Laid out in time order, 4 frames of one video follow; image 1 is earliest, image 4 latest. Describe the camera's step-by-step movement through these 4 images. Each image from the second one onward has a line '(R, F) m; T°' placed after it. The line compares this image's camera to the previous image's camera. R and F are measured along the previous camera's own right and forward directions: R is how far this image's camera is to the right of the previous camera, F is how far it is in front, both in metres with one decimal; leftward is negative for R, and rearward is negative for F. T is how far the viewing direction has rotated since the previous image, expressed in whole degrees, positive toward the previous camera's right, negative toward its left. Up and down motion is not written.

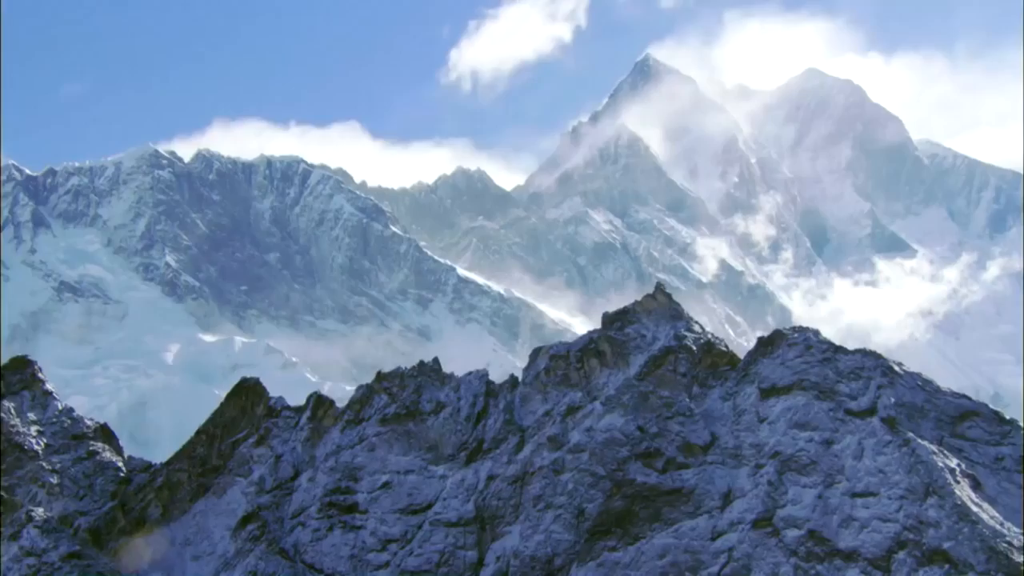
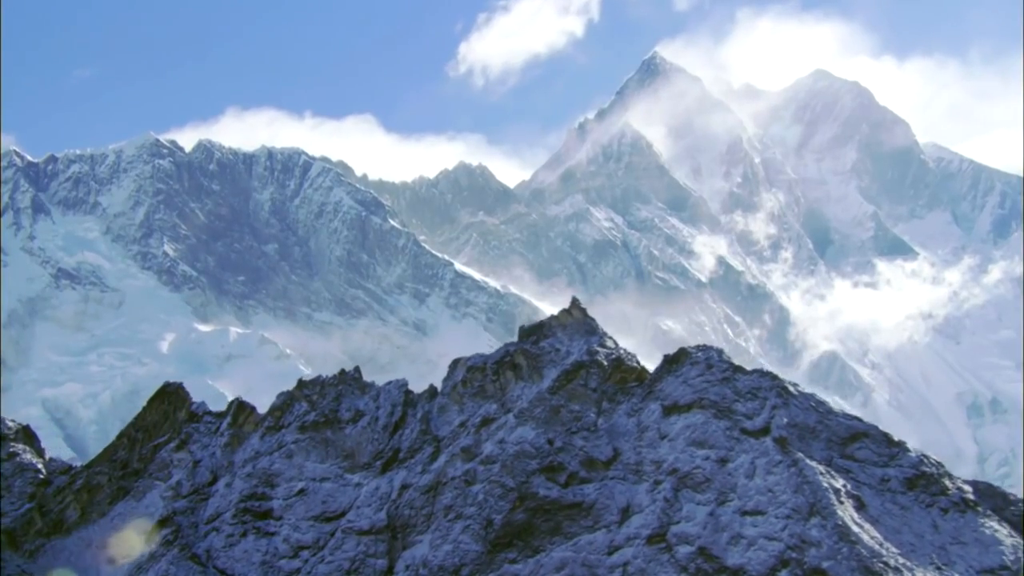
(+2.5, -0.7) m; +1°
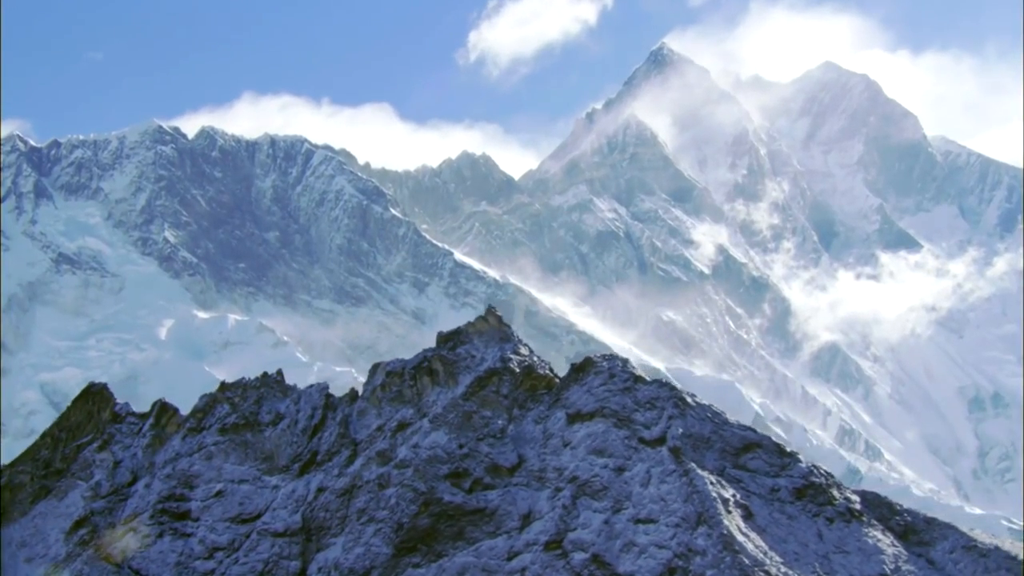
(+2.3, -0.9) m; +1°
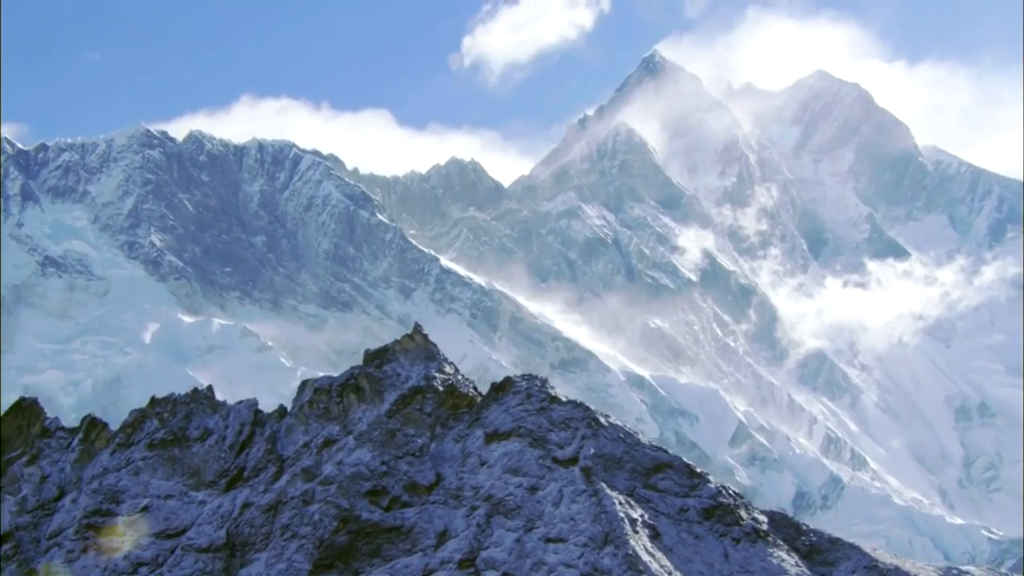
(+1.9, -0.5) m; +1°
